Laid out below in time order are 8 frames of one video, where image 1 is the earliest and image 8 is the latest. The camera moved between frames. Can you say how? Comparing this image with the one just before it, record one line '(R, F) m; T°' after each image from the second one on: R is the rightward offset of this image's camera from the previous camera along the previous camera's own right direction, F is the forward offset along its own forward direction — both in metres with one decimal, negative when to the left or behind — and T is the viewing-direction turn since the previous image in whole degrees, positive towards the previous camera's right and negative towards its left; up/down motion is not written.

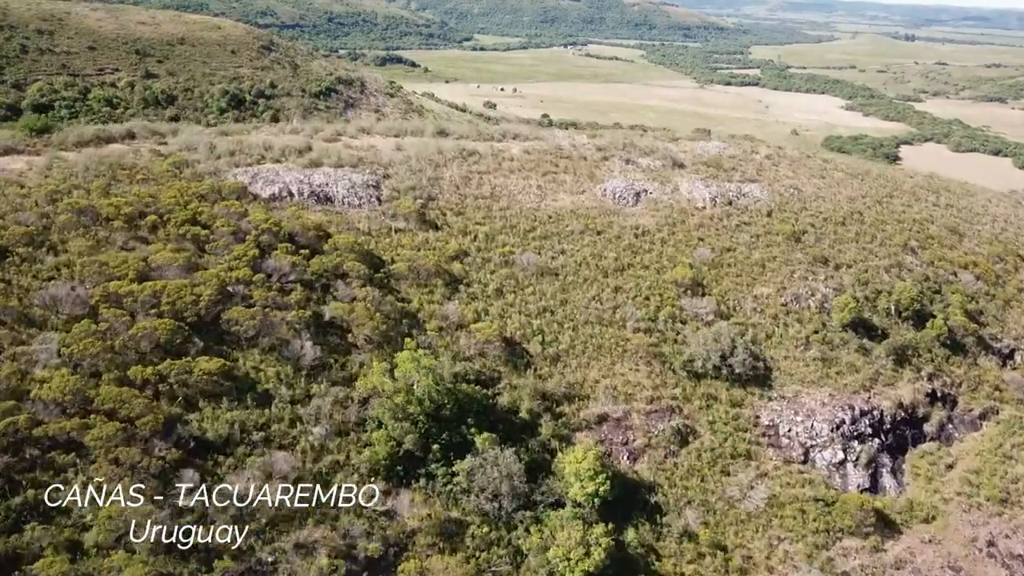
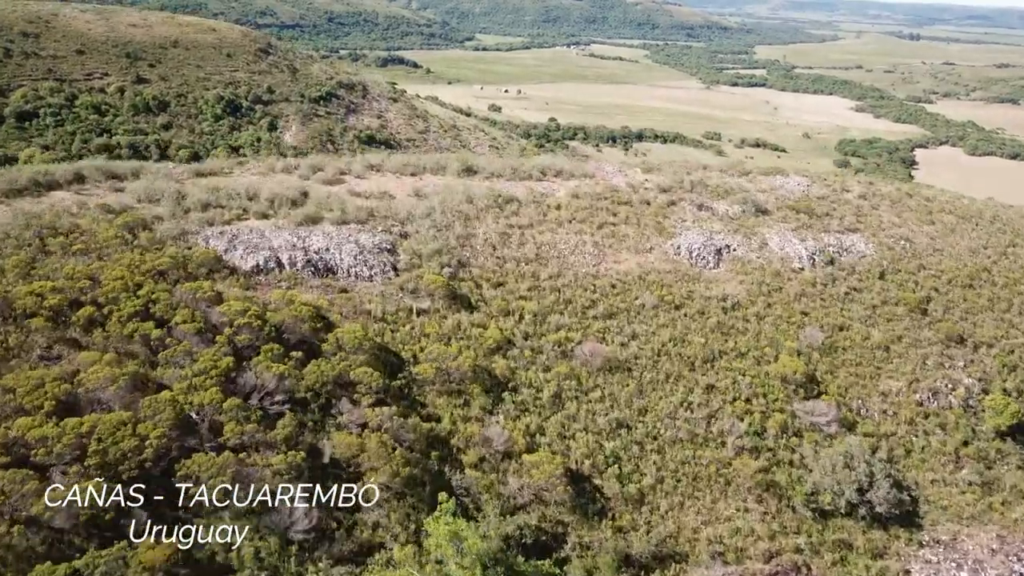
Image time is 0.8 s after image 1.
(-0.7, +2.7) m; 0°
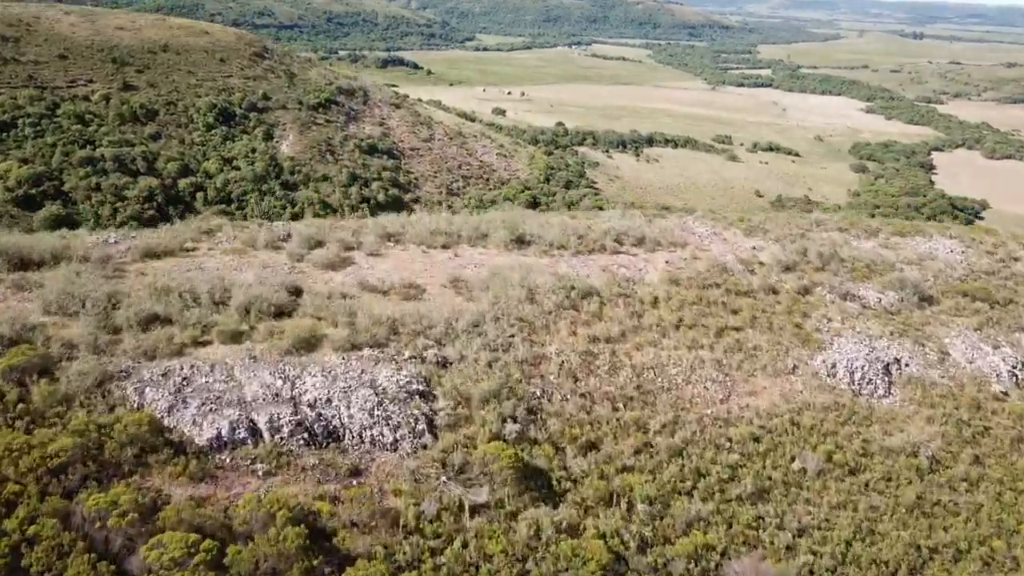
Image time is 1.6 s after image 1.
(-0.8, +3.1) m; 0°
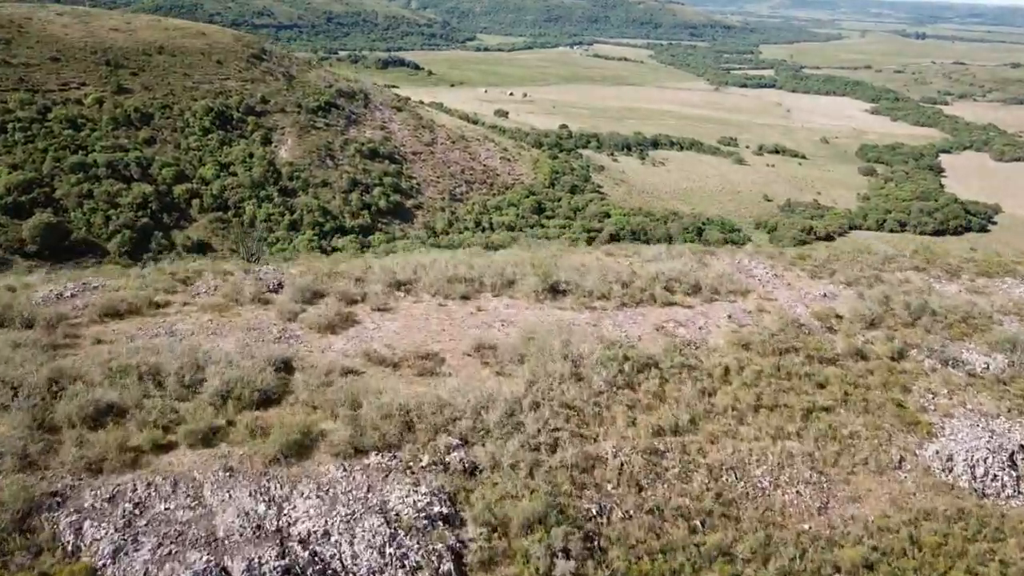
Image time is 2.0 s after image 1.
(-0.3, +1.4) m; 0°
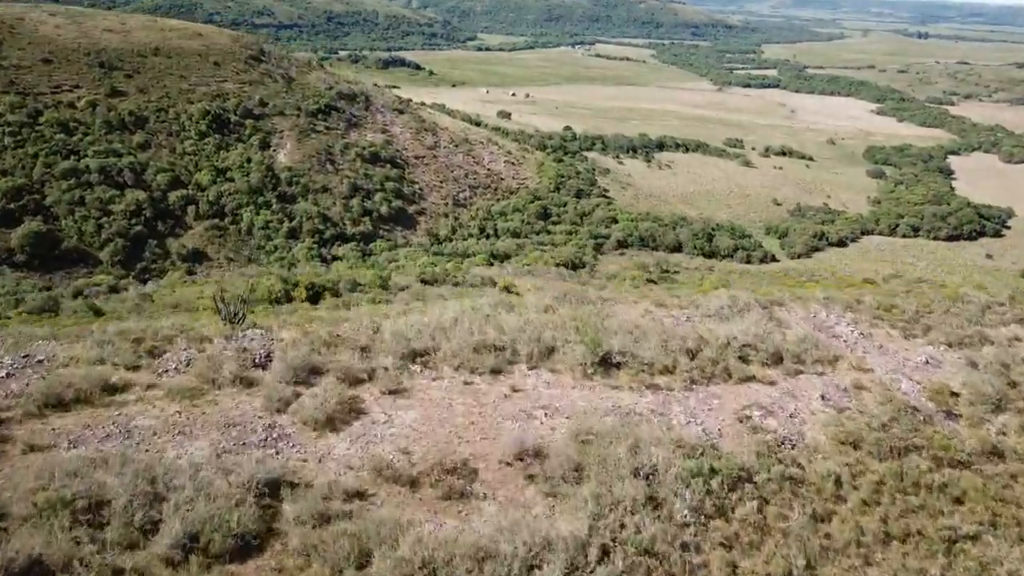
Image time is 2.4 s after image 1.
(-0.3, +1.4) m; 0°
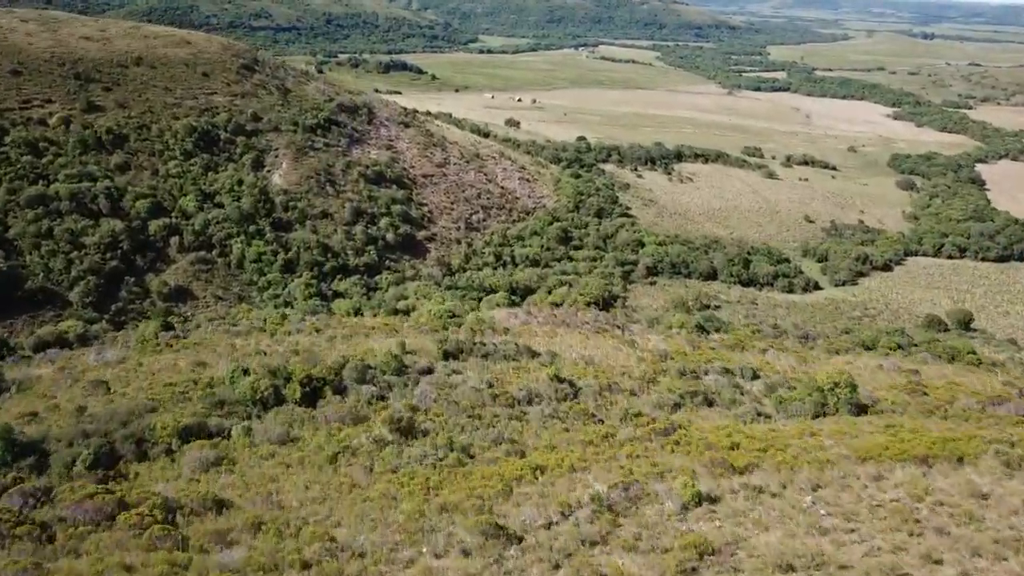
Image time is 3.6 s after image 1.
(-1.2, +4.6) m; 0°
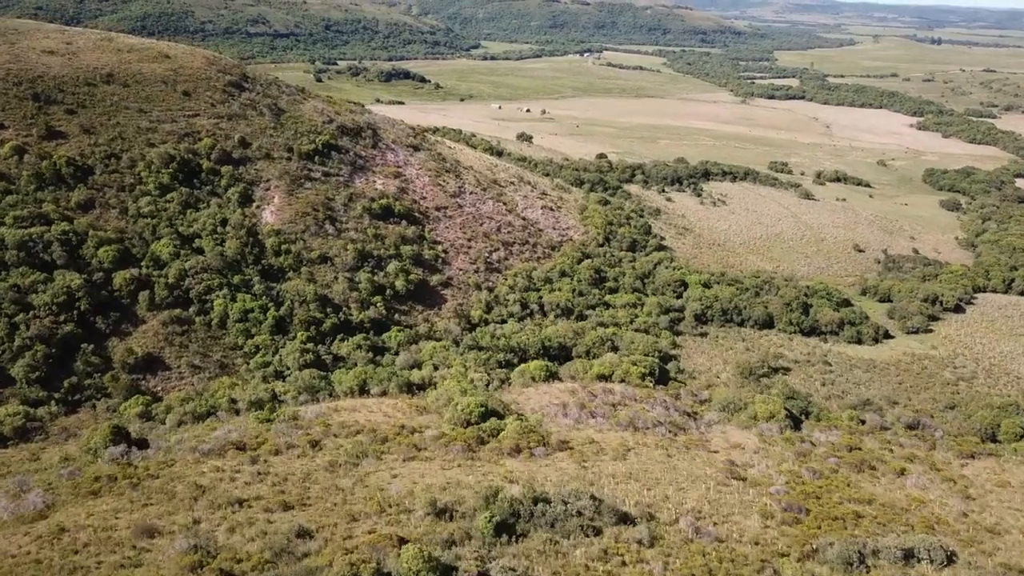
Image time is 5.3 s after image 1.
(-1.5, +6.0) m; 0°
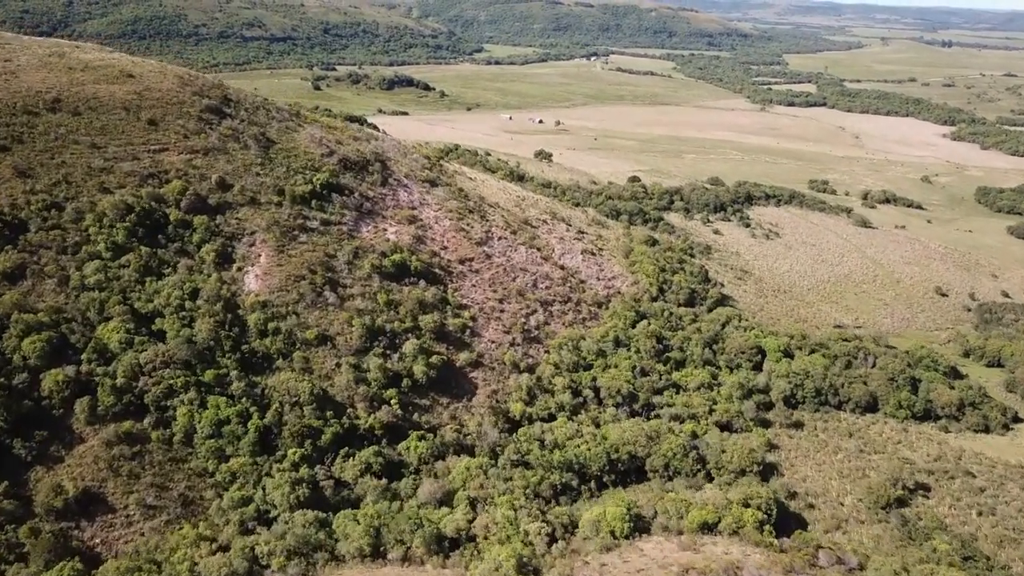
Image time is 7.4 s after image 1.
(-2.0, +7.7) m; 0°
